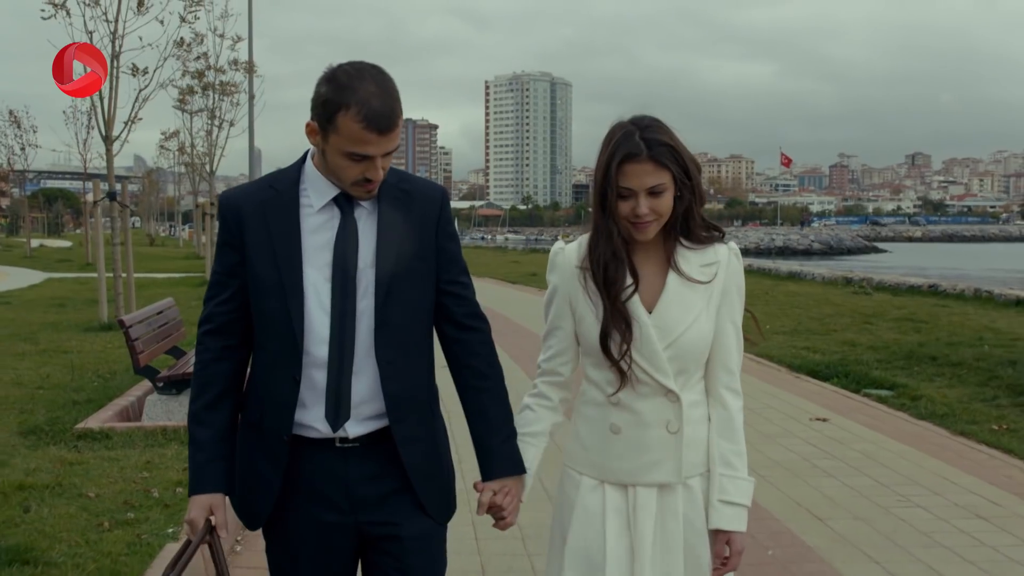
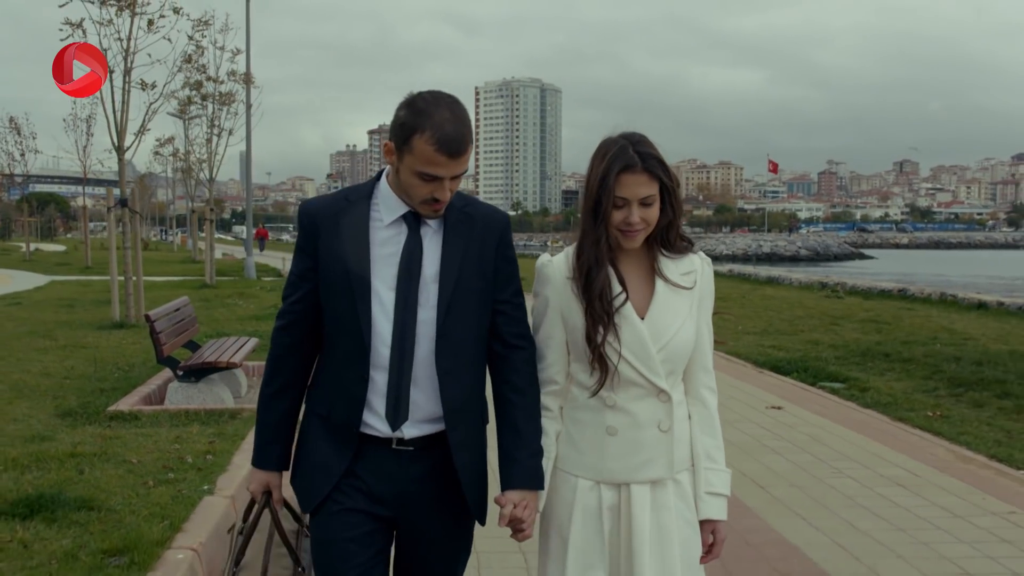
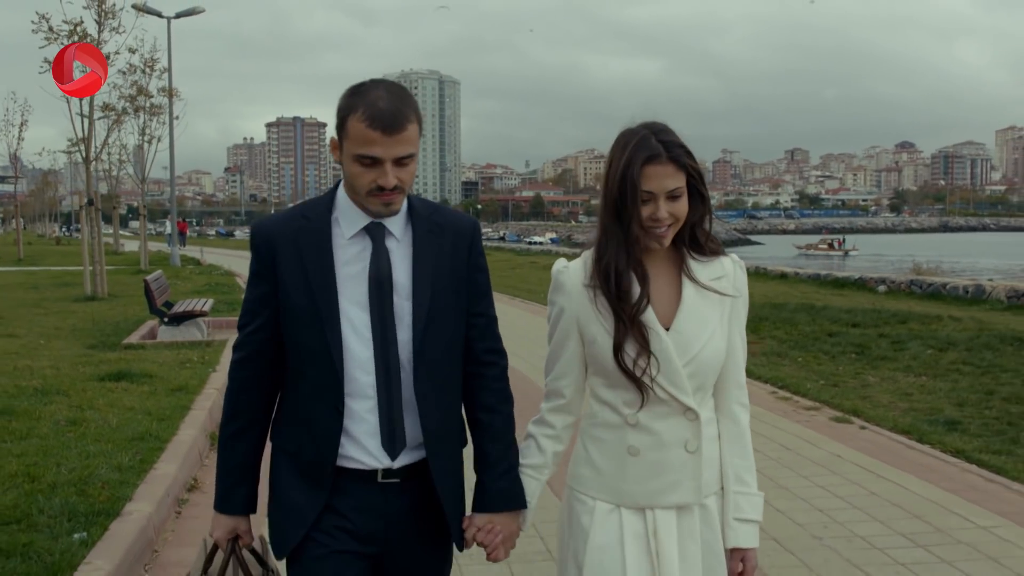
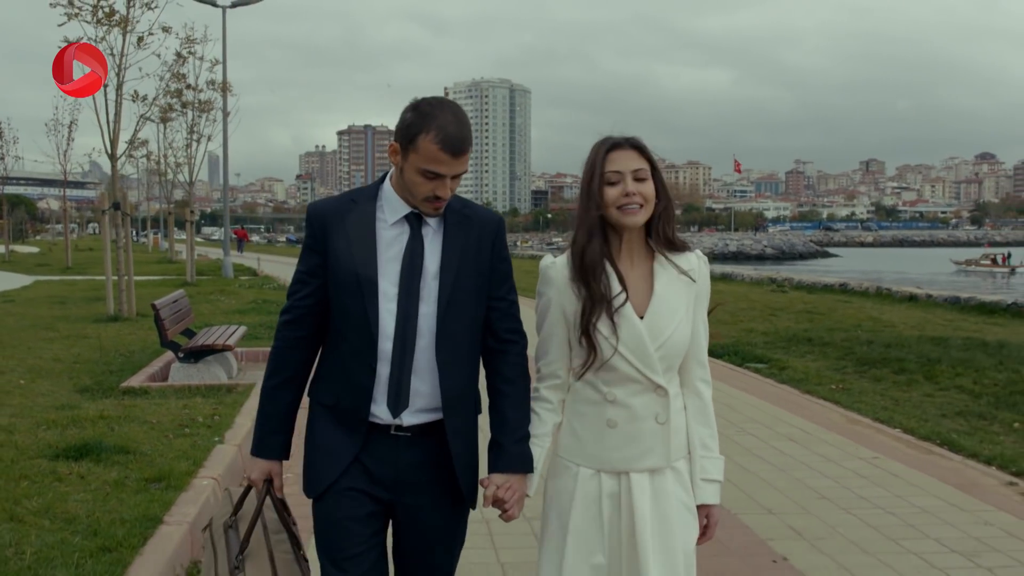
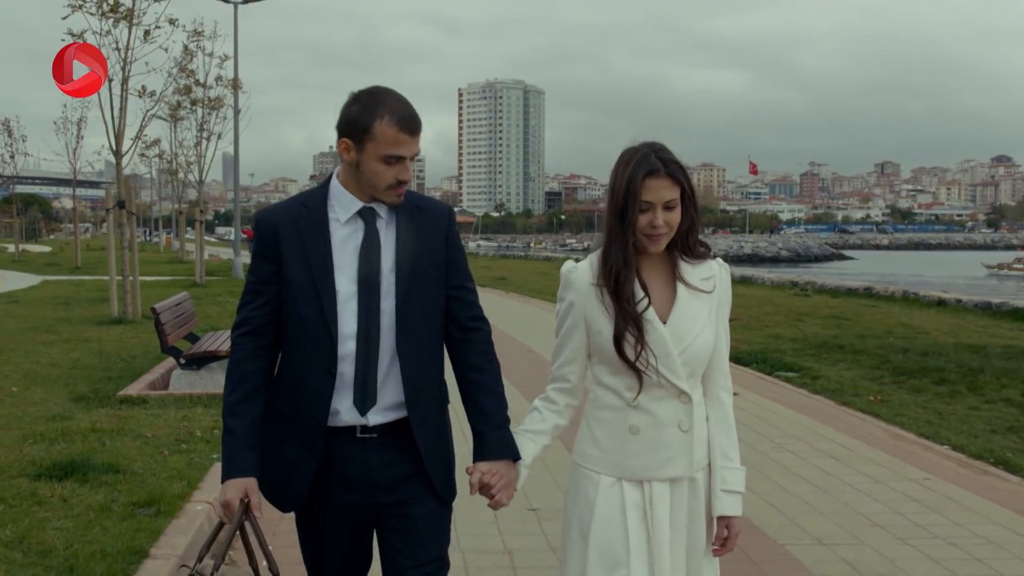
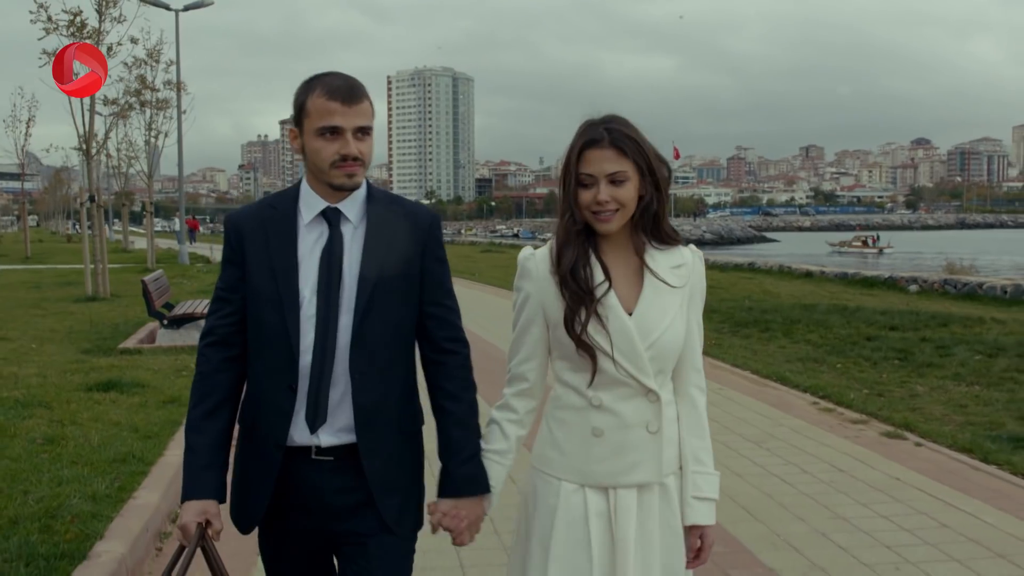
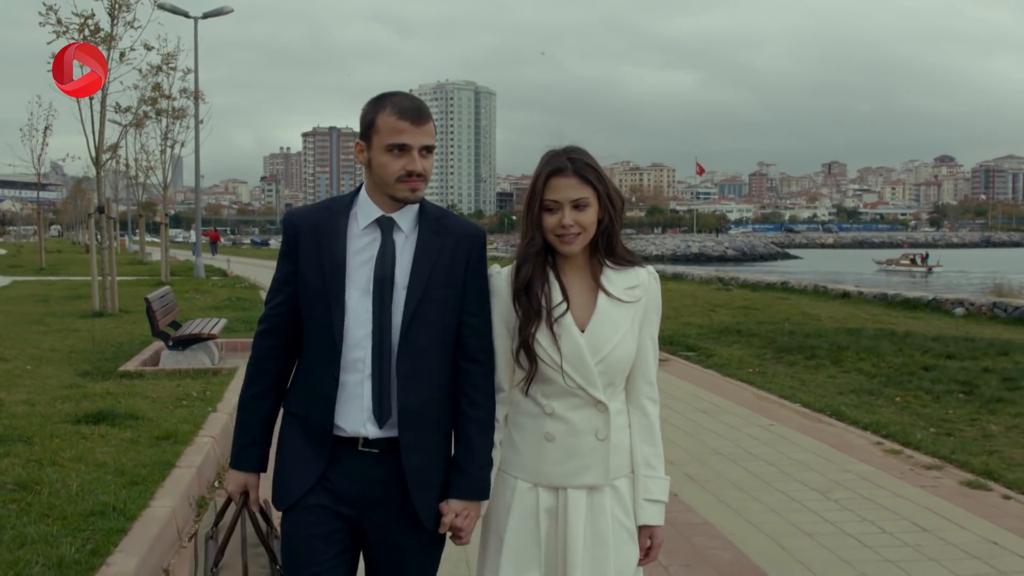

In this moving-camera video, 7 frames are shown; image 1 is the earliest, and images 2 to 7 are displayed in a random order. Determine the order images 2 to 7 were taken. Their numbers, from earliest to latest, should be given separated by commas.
2, 5, 4, 7, 6, 3
